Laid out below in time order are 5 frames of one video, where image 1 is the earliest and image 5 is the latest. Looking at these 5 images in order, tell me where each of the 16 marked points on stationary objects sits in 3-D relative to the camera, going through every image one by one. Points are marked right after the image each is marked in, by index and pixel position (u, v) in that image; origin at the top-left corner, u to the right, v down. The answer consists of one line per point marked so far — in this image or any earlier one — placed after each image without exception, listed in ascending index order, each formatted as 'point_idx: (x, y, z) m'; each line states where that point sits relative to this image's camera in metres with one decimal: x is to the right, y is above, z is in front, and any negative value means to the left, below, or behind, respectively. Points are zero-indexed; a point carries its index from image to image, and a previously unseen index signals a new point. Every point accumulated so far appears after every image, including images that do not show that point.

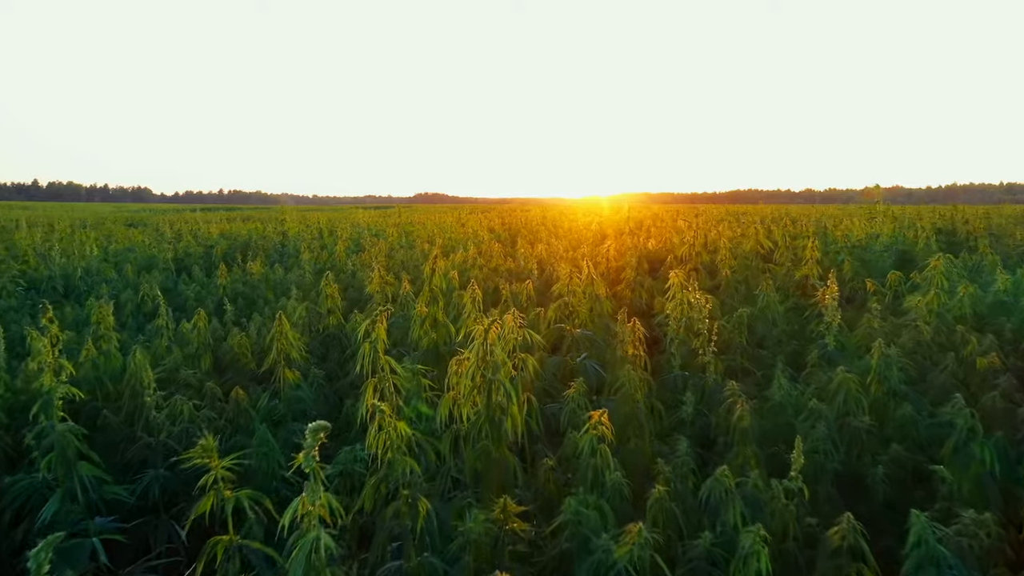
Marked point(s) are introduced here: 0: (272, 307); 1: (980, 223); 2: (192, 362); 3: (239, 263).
0: (-2.5, -0.2, +8.6) m
1: (+9.0, +1.3, +16.4) m
2: (-2.3, -0.5, +6.1) m
3: (-3.9, +0.4, +12.0) m
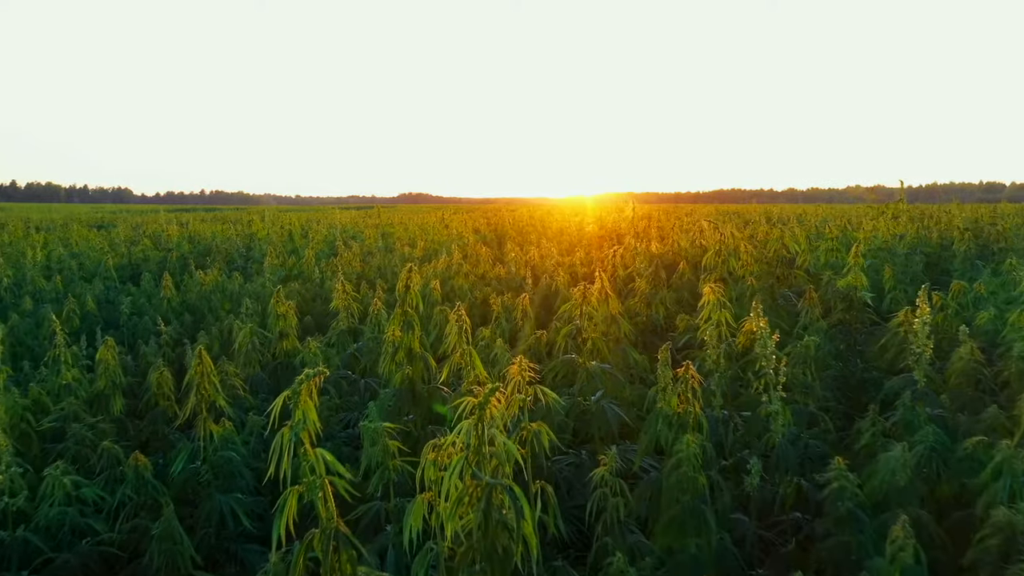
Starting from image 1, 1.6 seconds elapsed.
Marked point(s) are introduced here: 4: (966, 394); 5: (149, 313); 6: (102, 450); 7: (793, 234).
0: (-2.5, -0.3, +7.3) m
1: (+8.8, +1.3, +15.3) m
2: (-2.3, -0.7, +4.8) m
3: (-4.0, +0.2, +10.6) m
4: (+2.2, -0.5, +4.1) m
5: (-3.5, -0.2, +8.1) m
6: (-1.9, -0.7, +3.9) m
7: (+3.7, +0.7, +11.2) m
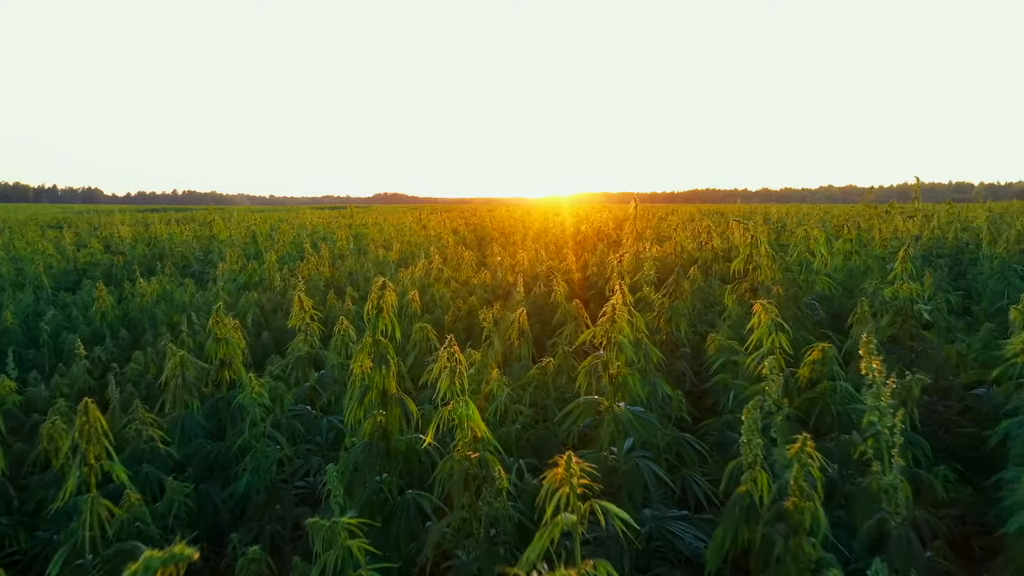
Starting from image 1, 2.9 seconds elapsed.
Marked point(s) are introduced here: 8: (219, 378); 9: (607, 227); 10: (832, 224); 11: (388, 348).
0: (-2.6, -0.4, +6.1) m
1: (+8.5, +1.2, +14.4) m
2: (-2.3, -0.8, +3.7) m
3: (-4.1, +0.1, +9.4) m
4: (+2.3, -0.6, +3.1) m
5: (-3.6, -0.3, +6.9) m
6: (-1.8, -0.8, +2.8) m
7: (+3.5, +0.7, +10.2) m
8: (-1.6, -0.5, +4.5) m
9: (+1.6, +1.0, +13.7) m
10: (+4.8, +1.0, +12.6) m
11: (-0.5, -0.2, +3.4) m
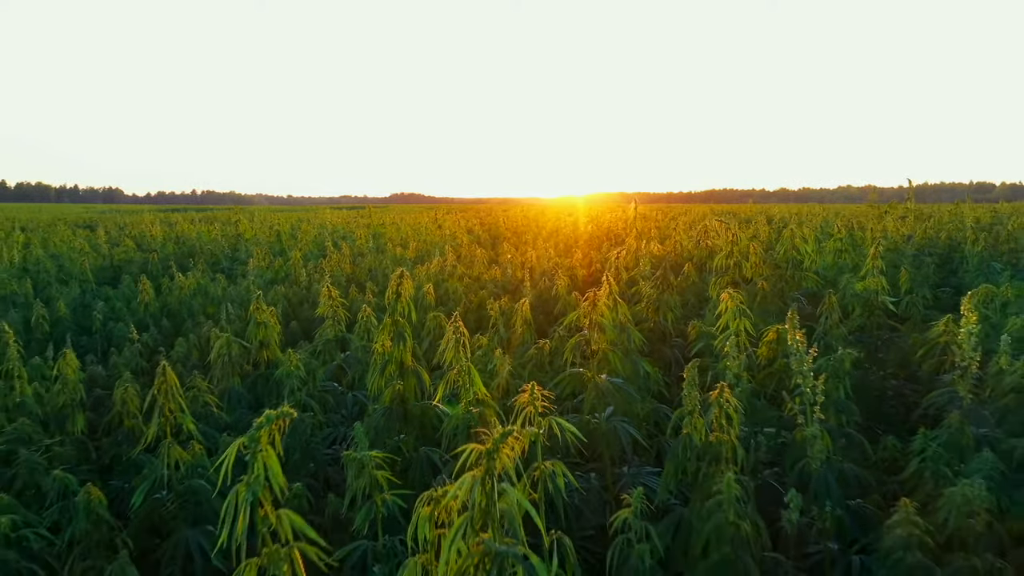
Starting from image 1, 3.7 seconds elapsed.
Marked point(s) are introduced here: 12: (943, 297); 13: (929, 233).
0: (-2.5, -0.3, +6.8) m
1: (+8.7, +1.2, +14.9) m
2: (-2.3, -0.7, +4.3) m
3: (-4.0, +0.2, +10.2) m
4: (+2.2, -0.5, +3.7) m
5: (-3.5, -0.3, +7.6) m
6: (-1.9, -0.8, +3.4) m
7: (+3.7, +0.7, +10.8) m
8: (-1.6, -0.4, +5.2) m
9: (+1.8, +1.0, +14.3) m
10: (+5.0, +1.0, +13.2) m
11: (-0.5, -0.2, +4.0) m
12: (+4.5, -0.1, +8.9) m
13: (+6.2, +0.8, +12.5) m
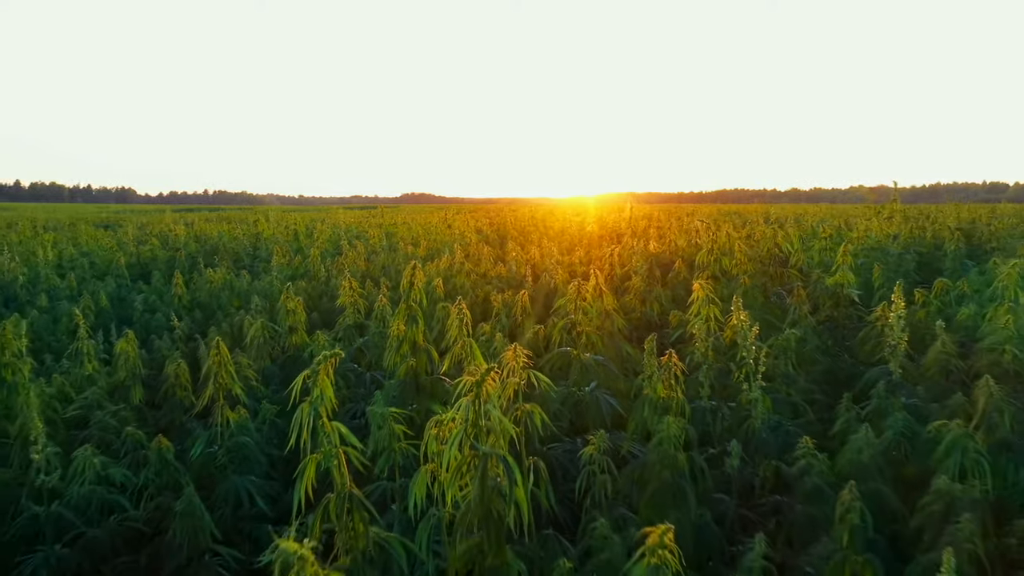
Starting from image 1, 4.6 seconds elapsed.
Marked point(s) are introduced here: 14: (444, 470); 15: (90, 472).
0: (-2.5, -0.3, +7.6) m
1: (+8.8, +1.3, +15.5) m
2: (-2.4, -0.6, +5.1) m
3: (-4.0, +0.3, +10.9) m
4: (+2.2, -0.5, +4.4) m
5: (-3.5, -0.2, +8.3) m
6: (-1.9, -0.7, +4.2) m
7: (+3.7, +0.8, +11.4) m
8: (-1.6, -0.4, +5.9) m
9: (+1.9, +1.1, +15.0) m
10: (+5.1, +1.0, +13.8) m
11: (-0.5, -0.1, +4.7) m
12: (+4.6, 0.0, +9.5) m
13: (+6.3, +0.9, +13.1) m
14: (-0.2, -0.5, +2.4) m
15: (-1.8, -0.8, +3.7) m
